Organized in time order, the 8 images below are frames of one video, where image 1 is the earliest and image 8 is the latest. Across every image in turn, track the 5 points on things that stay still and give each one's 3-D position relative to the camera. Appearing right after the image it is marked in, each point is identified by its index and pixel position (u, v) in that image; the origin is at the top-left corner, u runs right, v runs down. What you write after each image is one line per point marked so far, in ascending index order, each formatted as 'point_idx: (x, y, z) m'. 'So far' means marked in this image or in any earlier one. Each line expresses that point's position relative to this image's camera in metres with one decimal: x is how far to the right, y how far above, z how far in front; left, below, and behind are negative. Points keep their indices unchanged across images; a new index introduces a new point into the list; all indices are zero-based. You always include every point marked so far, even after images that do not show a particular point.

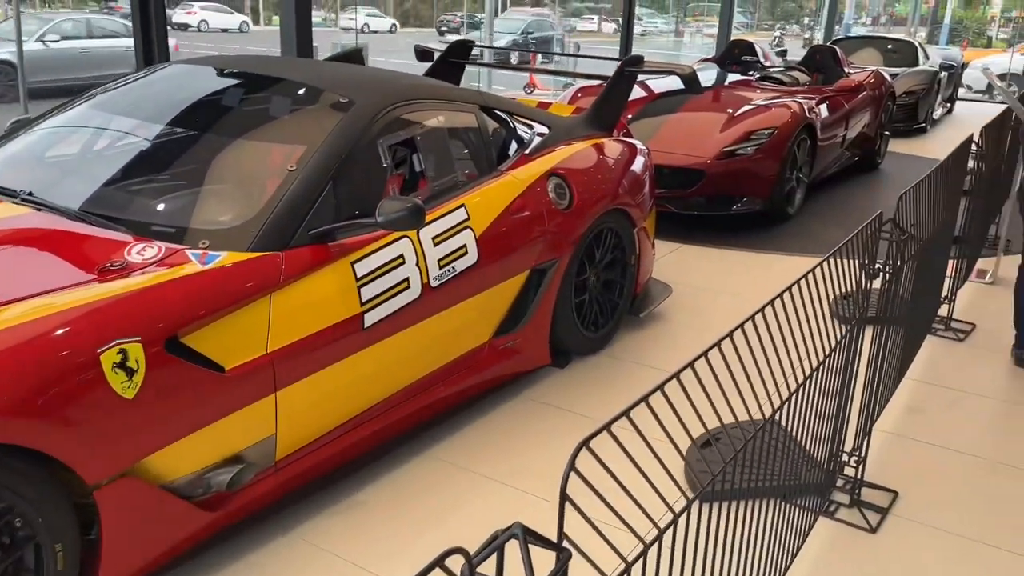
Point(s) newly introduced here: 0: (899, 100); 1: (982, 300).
0: (+3.7, +1.8, +8.3) m
1: (+2.3, -0.1, +4.2) m
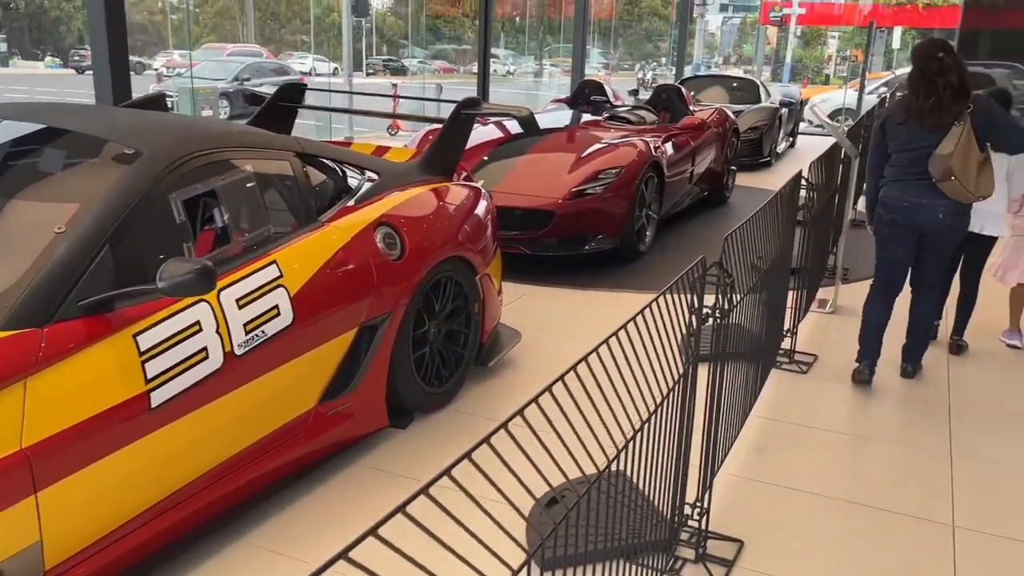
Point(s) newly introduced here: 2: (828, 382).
0: (+2.3, +1.5, +8.6) m
1: (+1.5, -0.2, +4.3) m
2: (+1.3, -0.4, +3.6) m
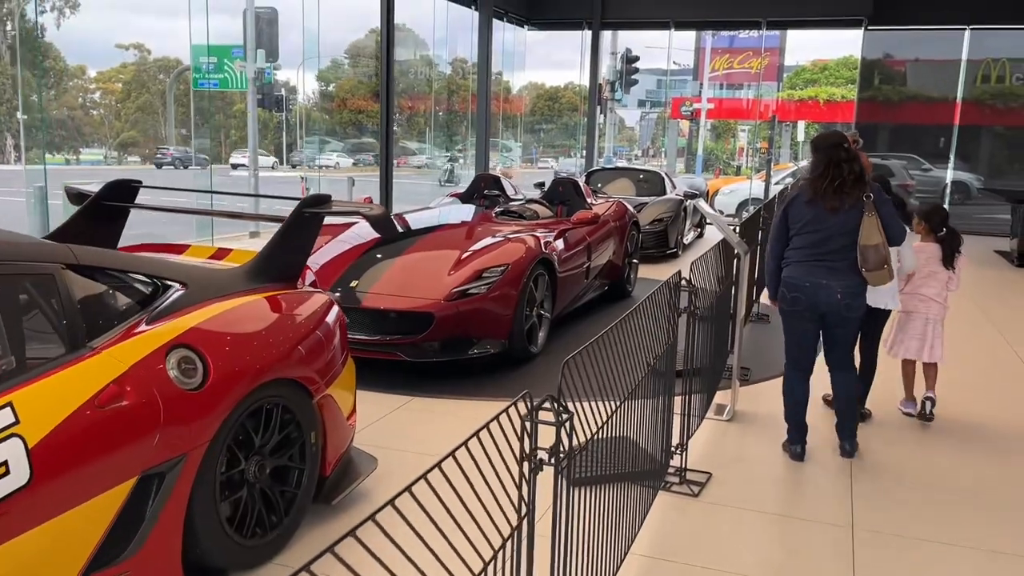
0: (+1.3, +0.6, +8.5) m
1: (+1.0, -0.7, +3.9) m
2: (+0.8, -0.8, +3.3) m
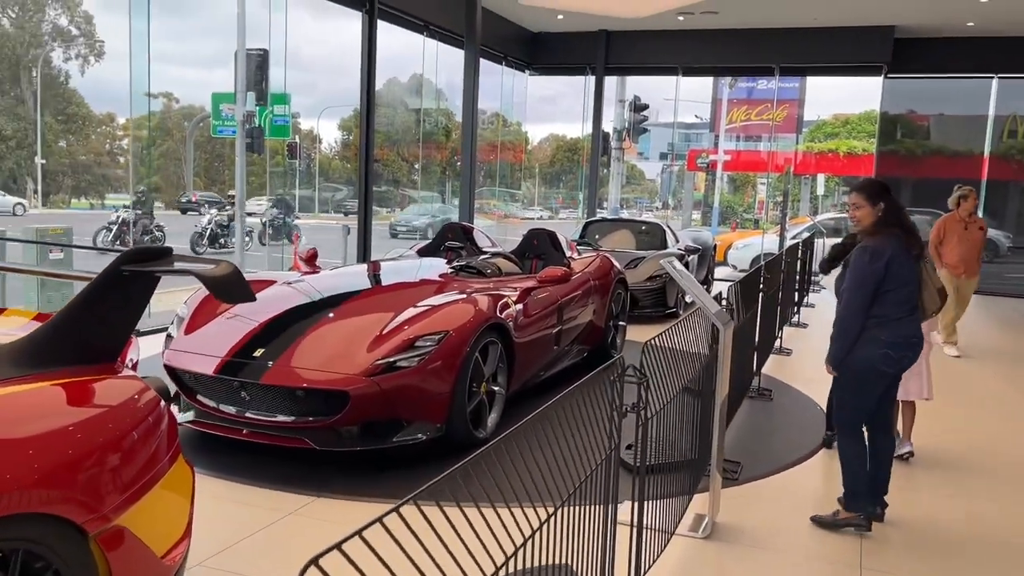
0: (+1.2, 0.0, +7.8) m
1: (+0.7, -1.0, +3.1) m
2: (+0.5, -1.1, +2.4) m
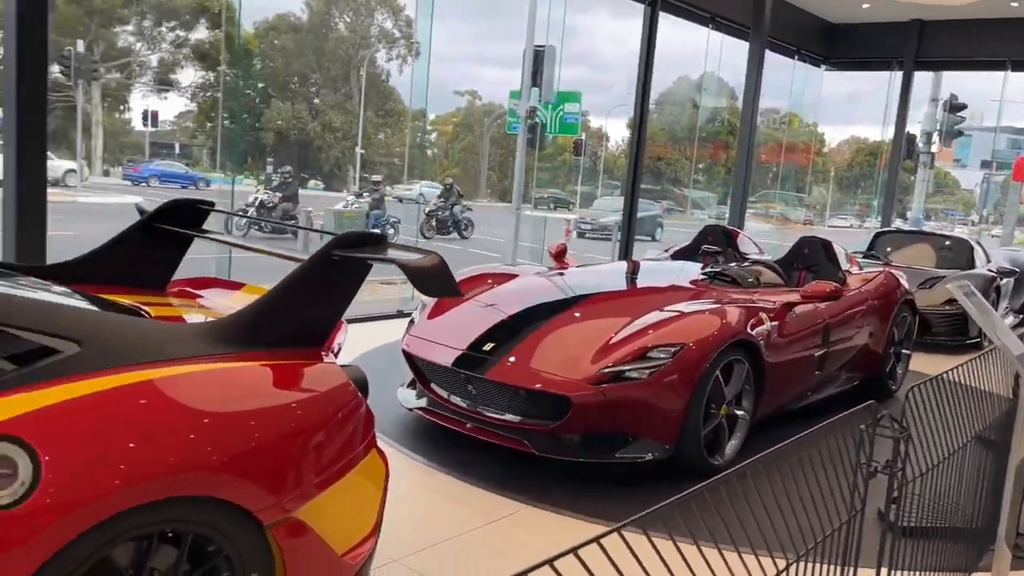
0: (+3.4, -0.2, +6.7) m
1: (+1.3, -1.1, +2.5) m
2: (+1.0, -1.2, +1.9) m
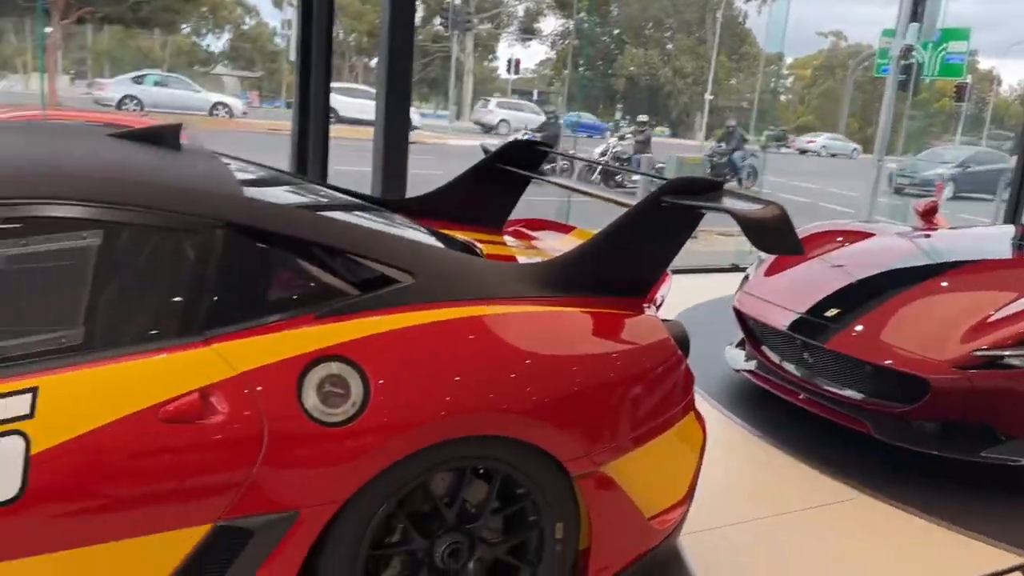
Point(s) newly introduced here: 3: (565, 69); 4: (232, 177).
0: (+5.6, -0.2, +4.8) m
1: (+2.1, -1.1, +1.8) m
2: (+1.5, -1.2, +1.4) m
3: (+0.4, +1.7, +6.6) m
4: (-0.6, +0.2, +1.9) m
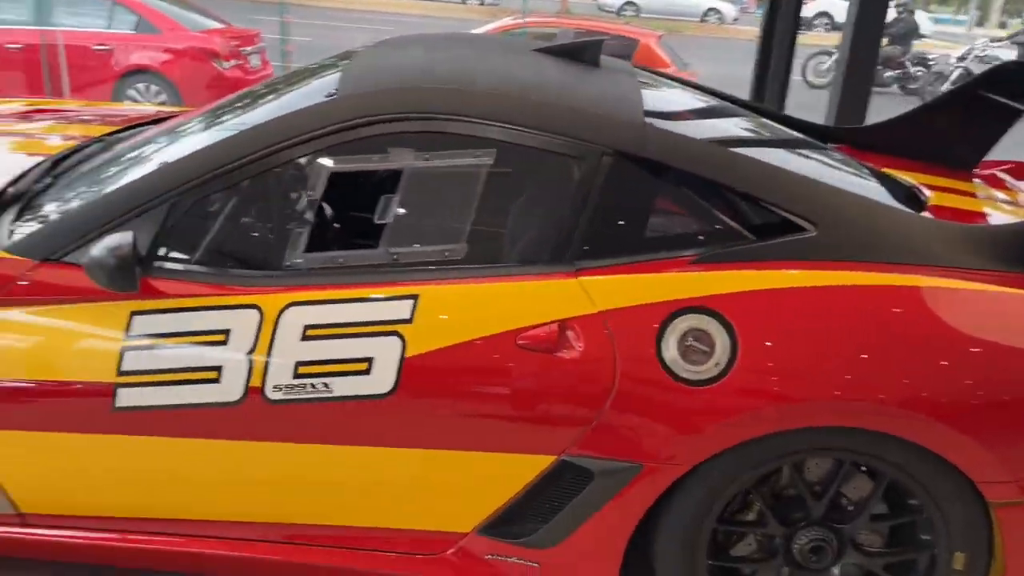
0: (+7.0, -0.8, +1.3) m
1: (+2.4, -1.4, +0.5) m
2: (+1.7, -1.3, +0.5) m
3: (+3.7, +1.9, +5.1) m
4: (+0.3, +0.4, +1.8) m
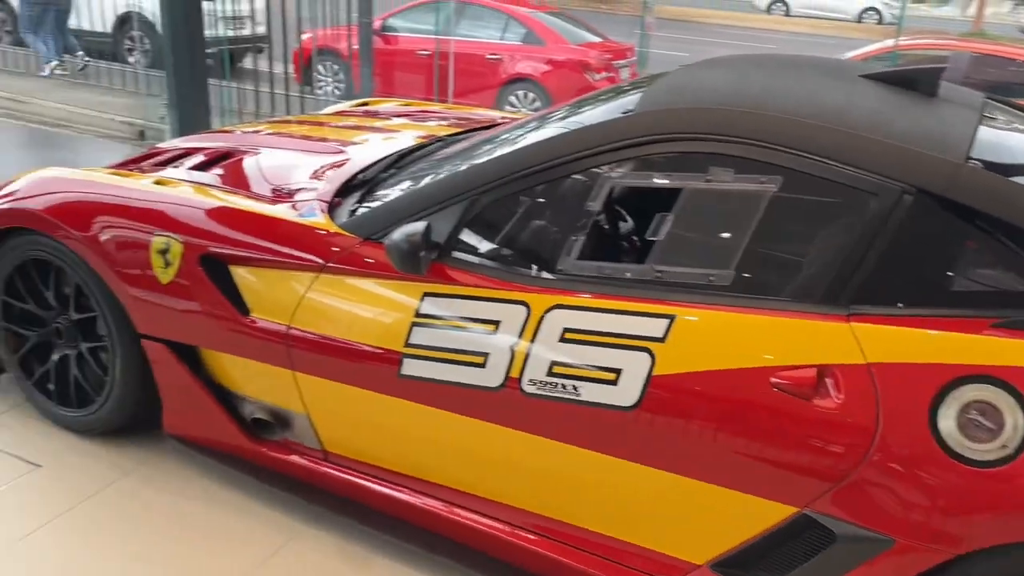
0: (+6.7, -1.8, -1.5) m
1: (+2.0, -1.7, -0.4) m
2: (+1.4, -1.6, -0.1) m
3: (+5.4, +1.2, +3.3) m
4: (+0.9, +0.3, +1.6) m
